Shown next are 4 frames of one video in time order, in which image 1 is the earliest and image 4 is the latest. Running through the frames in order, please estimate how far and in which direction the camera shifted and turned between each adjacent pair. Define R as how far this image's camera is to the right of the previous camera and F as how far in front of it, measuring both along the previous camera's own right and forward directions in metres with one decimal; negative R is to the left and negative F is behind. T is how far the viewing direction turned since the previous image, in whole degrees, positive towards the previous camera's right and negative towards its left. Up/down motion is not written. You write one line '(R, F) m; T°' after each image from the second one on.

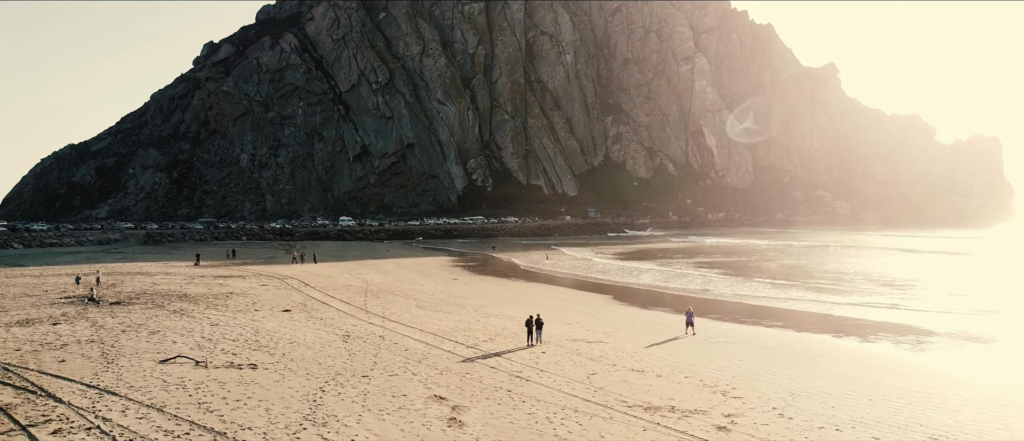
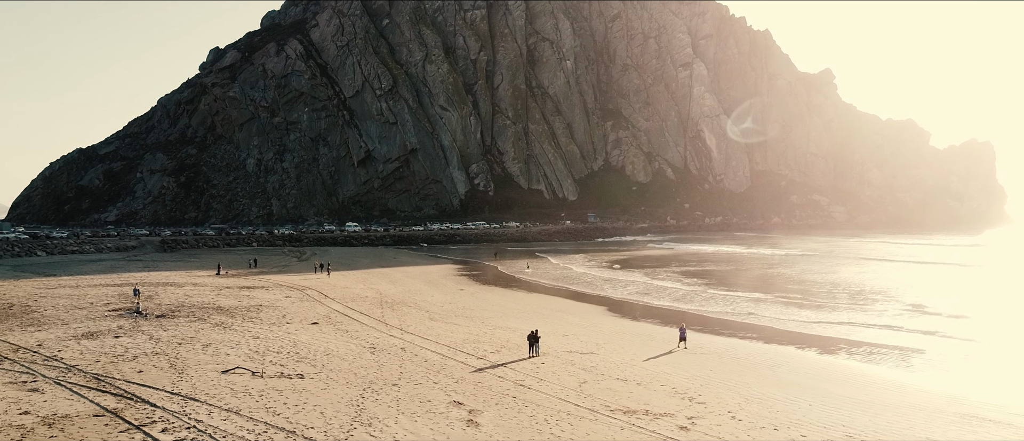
(-0.1, -2.3) m; 0°
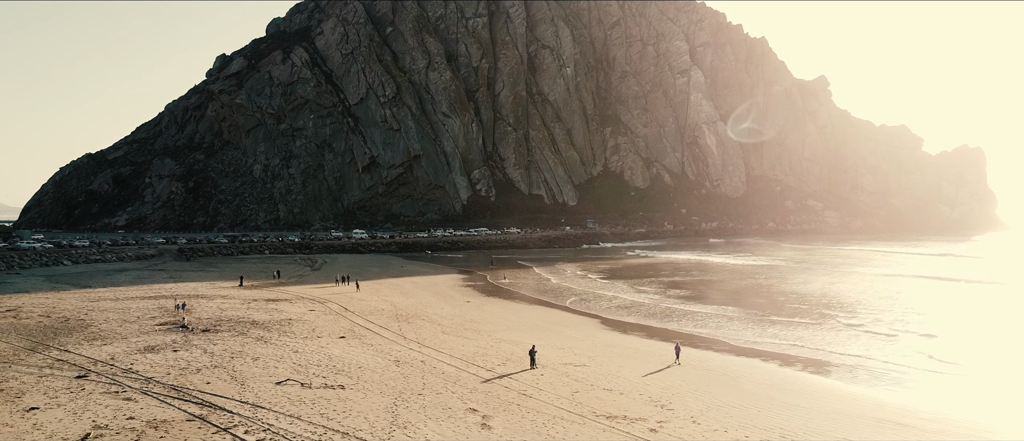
(-0.1, -2.9) m; 0°
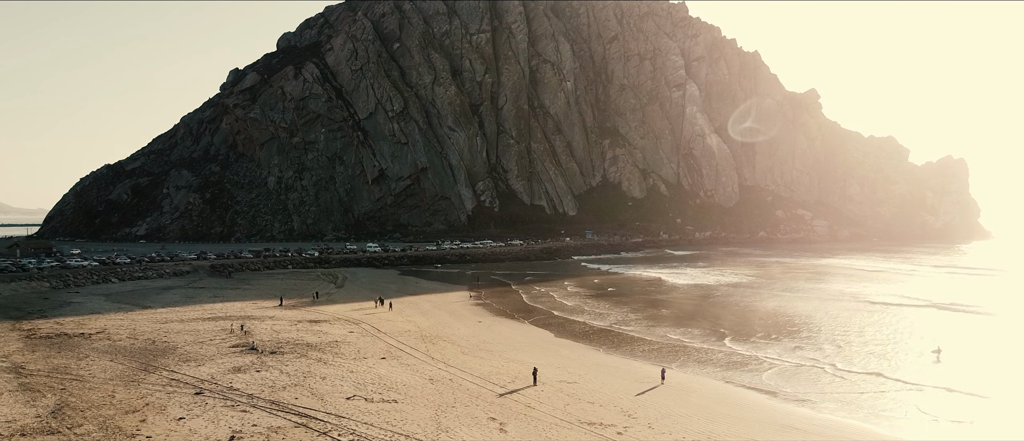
(-0.2, -6.1) m; 0°
